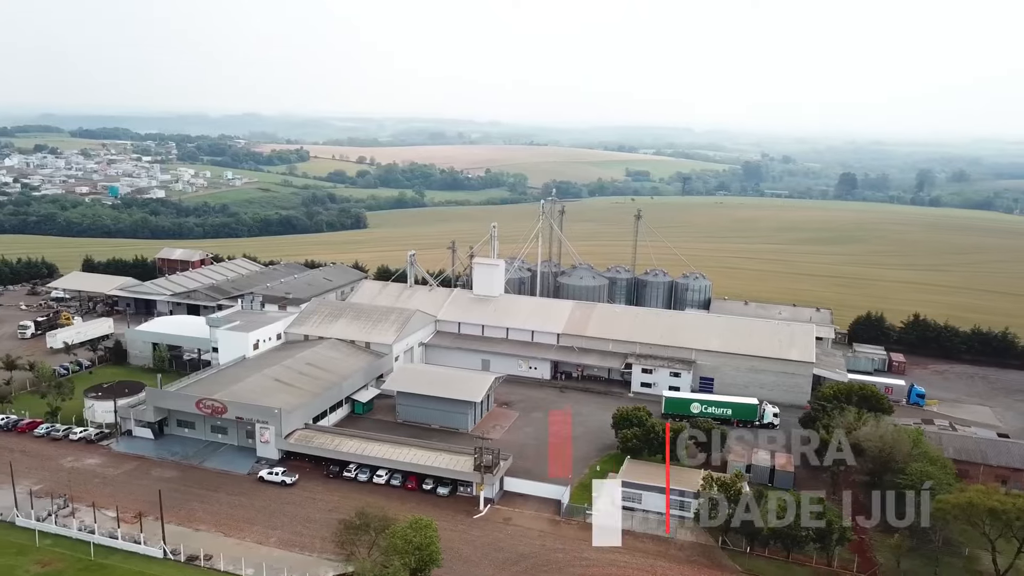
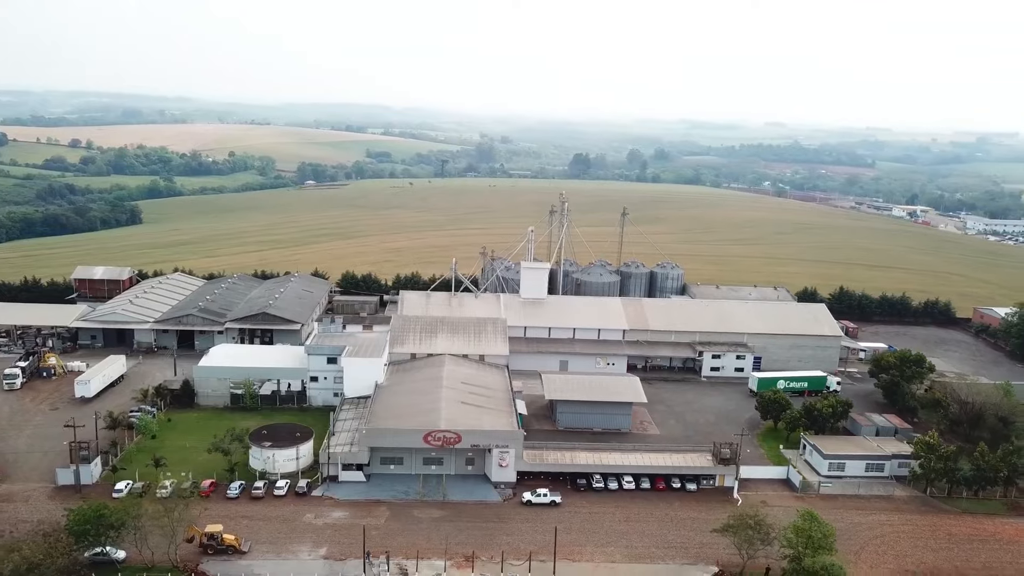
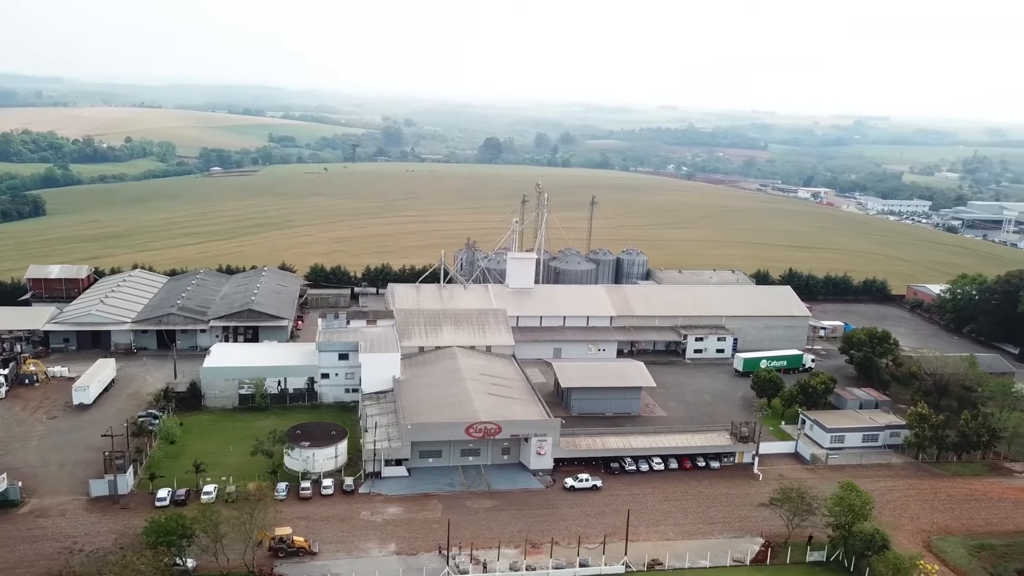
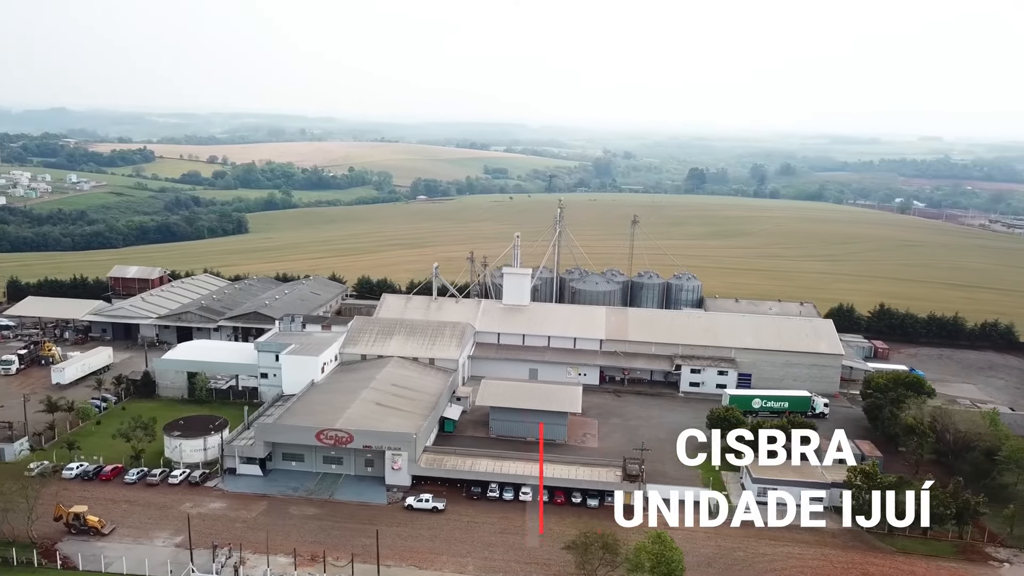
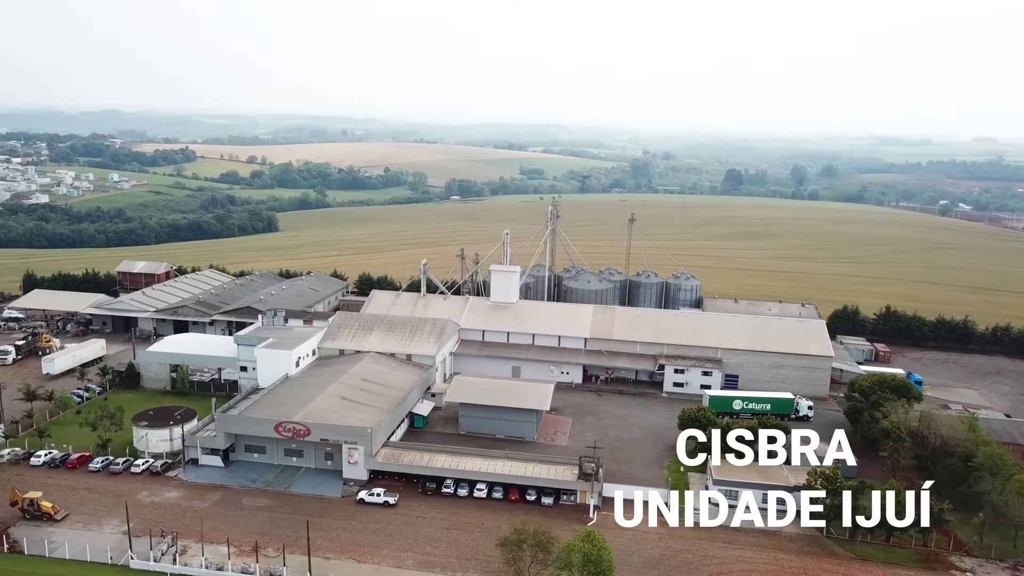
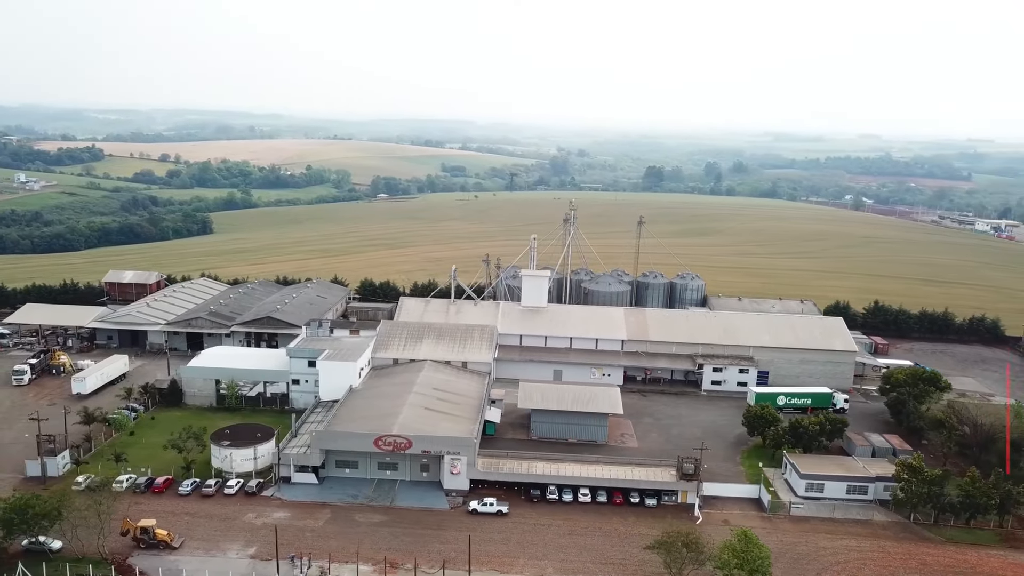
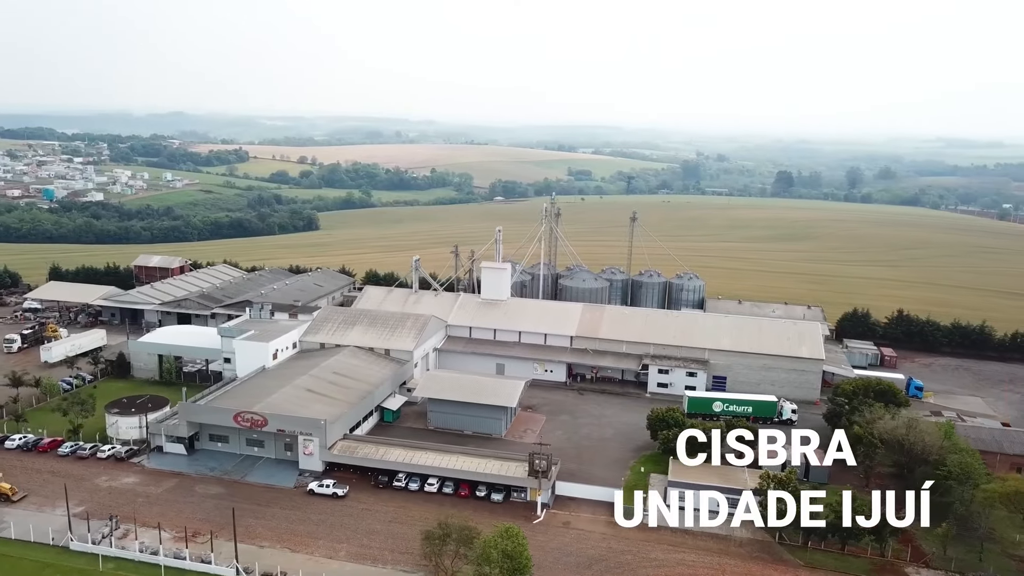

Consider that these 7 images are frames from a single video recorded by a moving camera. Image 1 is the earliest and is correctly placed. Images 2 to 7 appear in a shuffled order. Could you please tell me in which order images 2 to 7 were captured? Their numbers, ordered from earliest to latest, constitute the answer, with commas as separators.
7, 5, 4, 6, 2, 3
